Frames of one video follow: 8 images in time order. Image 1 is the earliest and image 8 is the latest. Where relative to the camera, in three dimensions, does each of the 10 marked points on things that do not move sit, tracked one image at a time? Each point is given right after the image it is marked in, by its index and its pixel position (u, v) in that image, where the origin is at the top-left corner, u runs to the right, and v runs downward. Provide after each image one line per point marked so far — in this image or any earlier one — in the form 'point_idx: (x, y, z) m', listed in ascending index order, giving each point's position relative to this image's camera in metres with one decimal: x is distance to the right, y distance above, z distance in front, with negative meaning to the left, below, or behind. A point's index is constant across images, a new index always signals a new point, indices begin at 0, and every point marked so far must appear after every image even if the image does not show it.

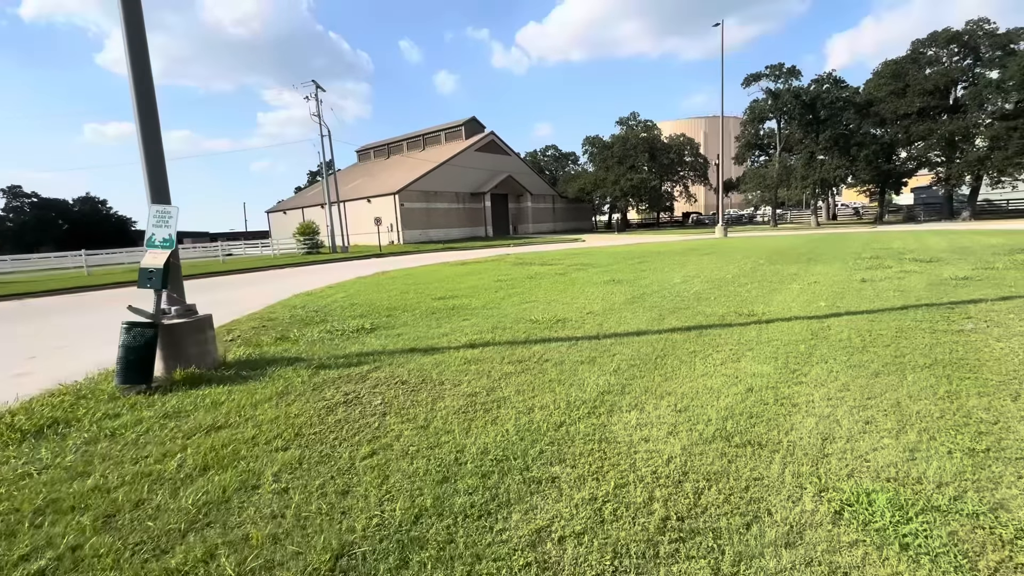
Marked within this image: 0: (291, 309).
0: (-4.8, -0.5, +10.2) m
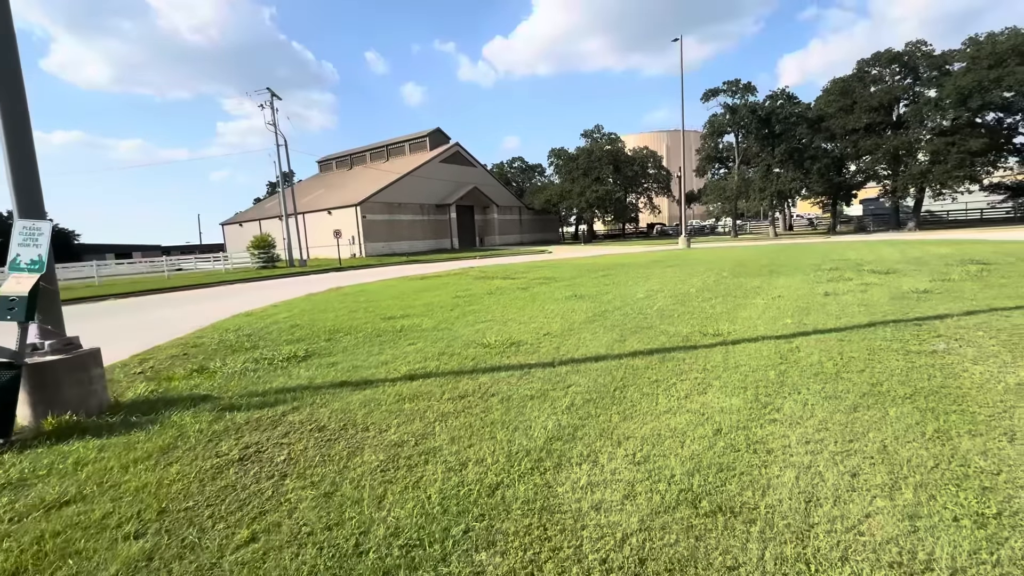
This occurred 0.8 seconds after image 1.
0: (-5.7, -0.9, +9.3) m
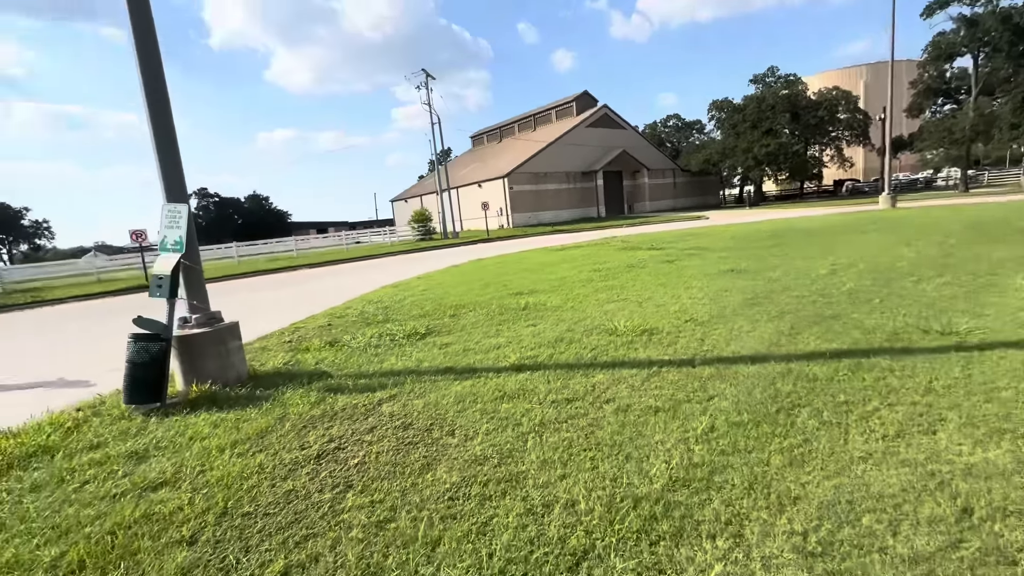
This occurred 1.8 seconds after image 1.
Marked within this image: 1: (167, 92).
0: (-3.1, -0.3, +9.8) m
1: (-3.7, +2.1, +5.1) m
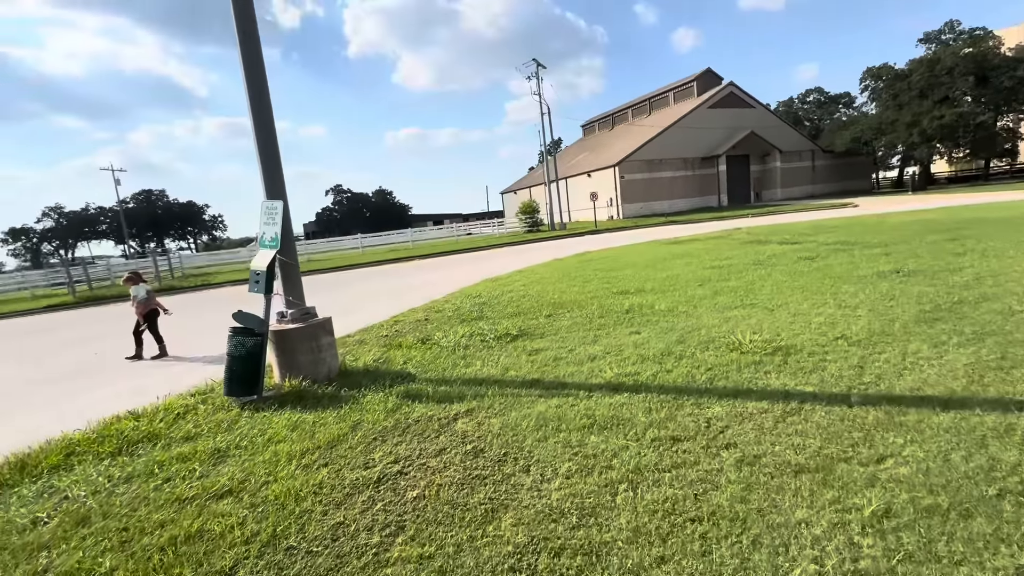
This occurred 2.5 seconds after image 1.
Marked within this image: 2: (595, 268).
0: (-1.0, -0.2, +9.7) m
1: (-2.7, +2.2, +5.2) m
2: (+2.1, +0.5, +12.1) m
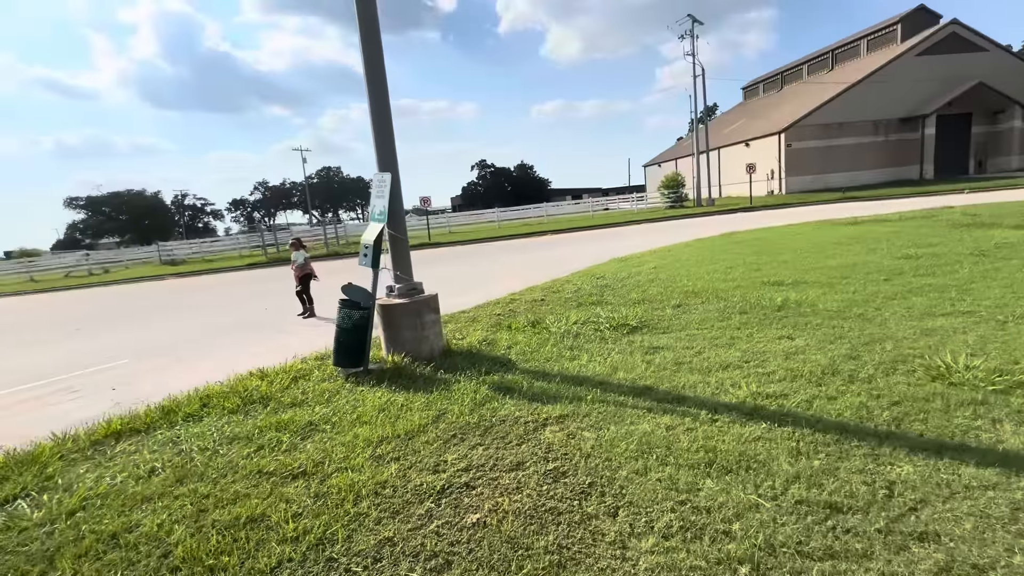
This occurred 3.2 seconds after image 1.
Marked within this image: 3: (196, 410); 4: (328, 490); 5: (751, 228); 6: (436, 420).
0: (+1.4, +0.2, +9.0) m
1: (-1.4, +2.5, +5.0) m
2: (+5.2, +0.8, +10.5) m
3: (-2.9, -1.1, +4.3) m
4: (-1.1, -1.2, +2.7) m
5: (+8.1, +2.0, +16.0) m
6: (-0.6, -1.0, +3.5) m
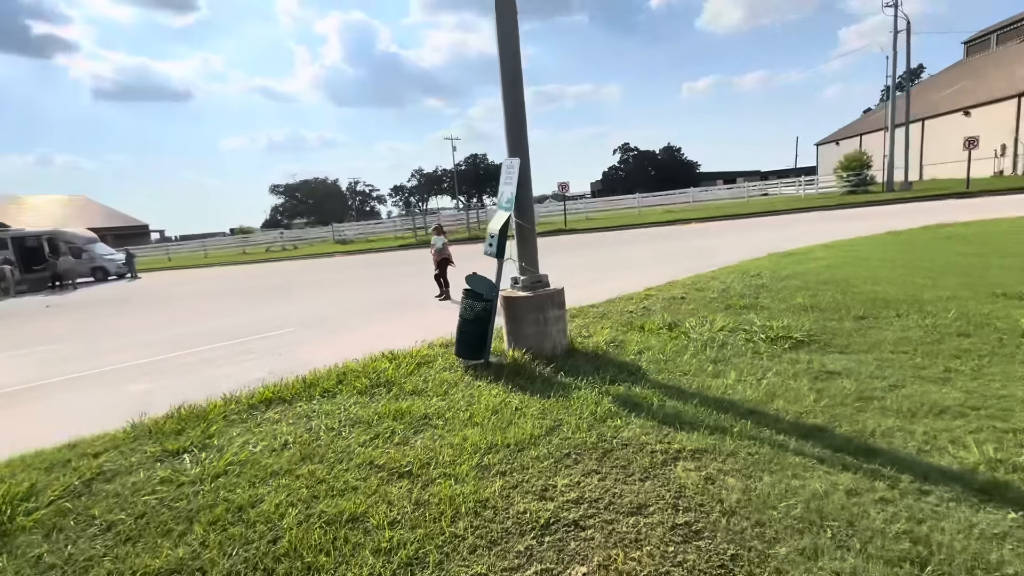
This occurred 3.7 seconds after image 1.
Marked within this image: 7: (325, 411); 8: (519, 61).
0: (+3.7, +0.2, +7.9) m
1: (+0.1, +2.5, +4.7) m
2: (+7.8, +0.7, +8.2) m
3: (-1.7, -0.9, +4.5) m
4: (-0.5, -1.1, +2.6) m
5: (+12.2, +1.8, +12.7) m
6: (+0.3, -1.0, +3.2) m
7: (-1.6, -1.0, +4.0) m
8: (+0.1, +2.3, +4.8) m
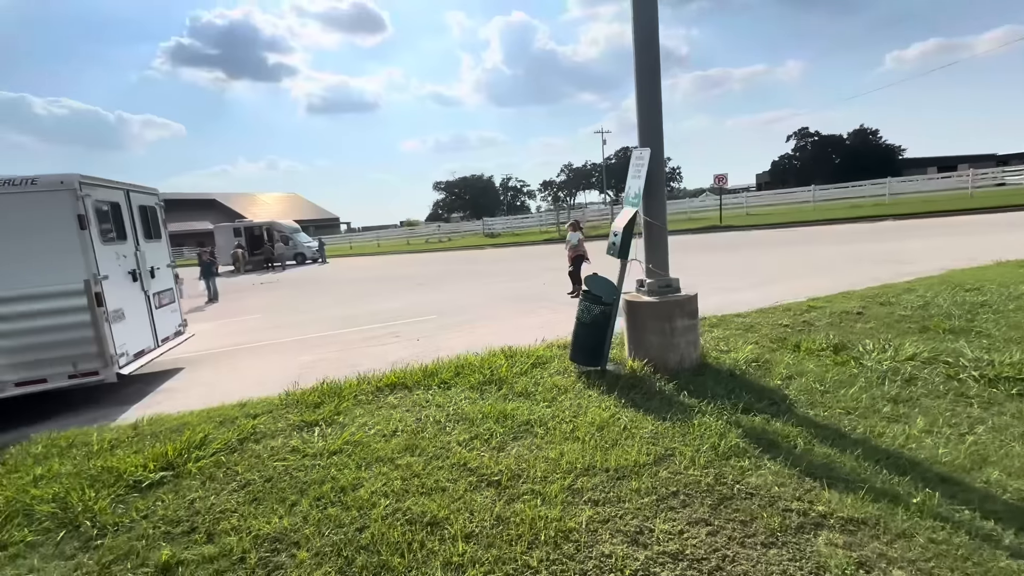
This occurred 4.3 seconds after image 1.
0: (+5.6, 0.0, +6.2) m
1: (+1.3, +2.5, +4.2) m
2: (+9.6, +0.2, +5.3) m
3: (-0.6, -0.9, +4.7) m
4: (0.0, -1.2, +2.4) m
5: (+15.2, +1.2, +8.2) m
6: (+0.9, -1.0, +2.8) m
7: (-0.7, -1.0, +4.1) m
8: (+1.3, +2.3, +4.3) m
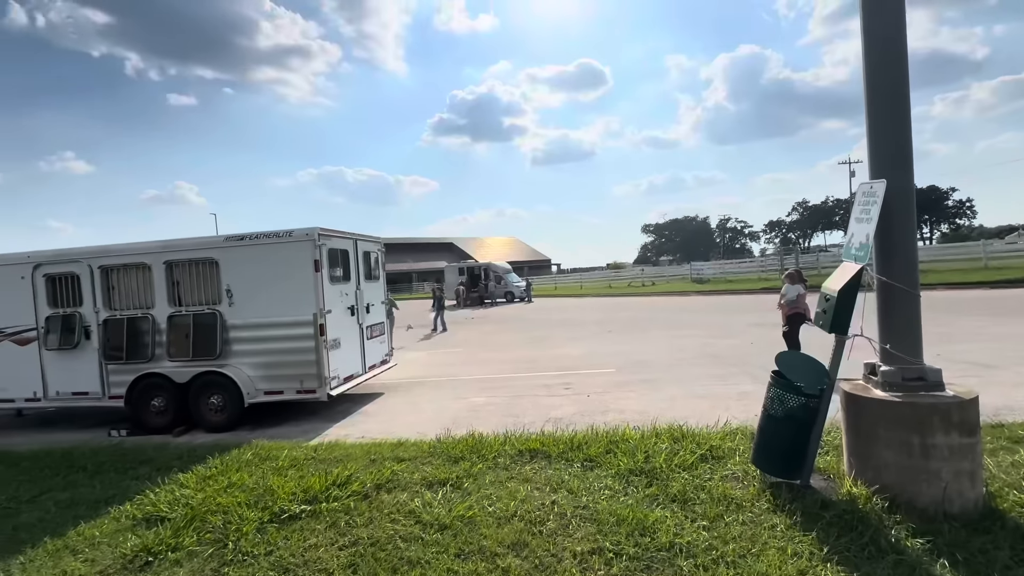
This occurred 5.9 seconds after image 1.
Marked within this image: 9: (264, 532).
0: (+7.1, -0.9, +2.8) m
1: (+2.6, +1.9, +3.0) m
2: (+10.3, -0.7, +0.3) m
3: (+0.7, -1.4, +4.0) m
4: (+0.3, -1.5, +1.7) m
5: (+16.7, -0.3, +0.7) m
6: (+1.3, -1.4, +1.7) m
7: (+0.4, -1.5, +3.5) m
8: (+2.5, +1.7, +3.1) m
9: (-1.7, -1.6, +3.2) m
